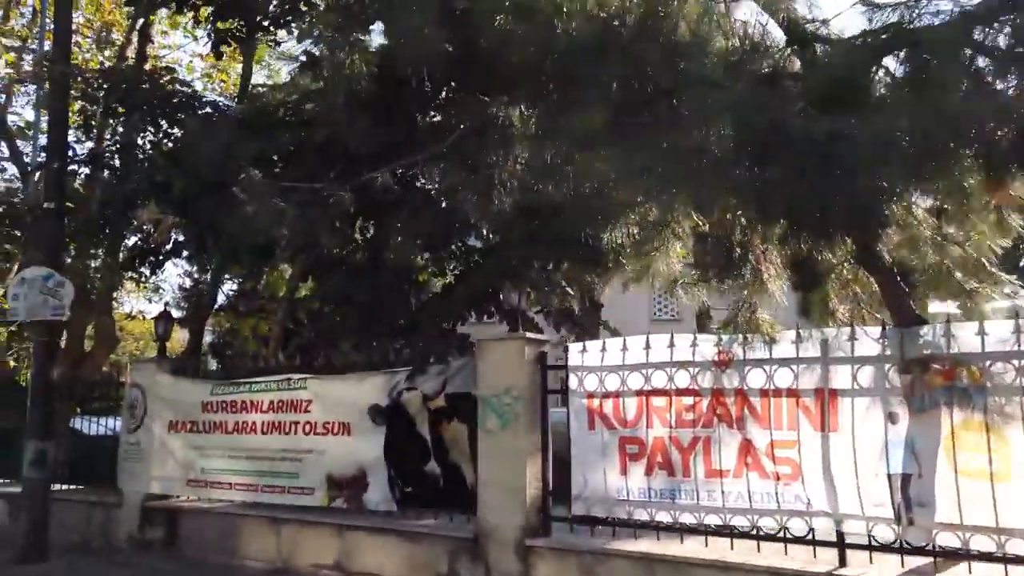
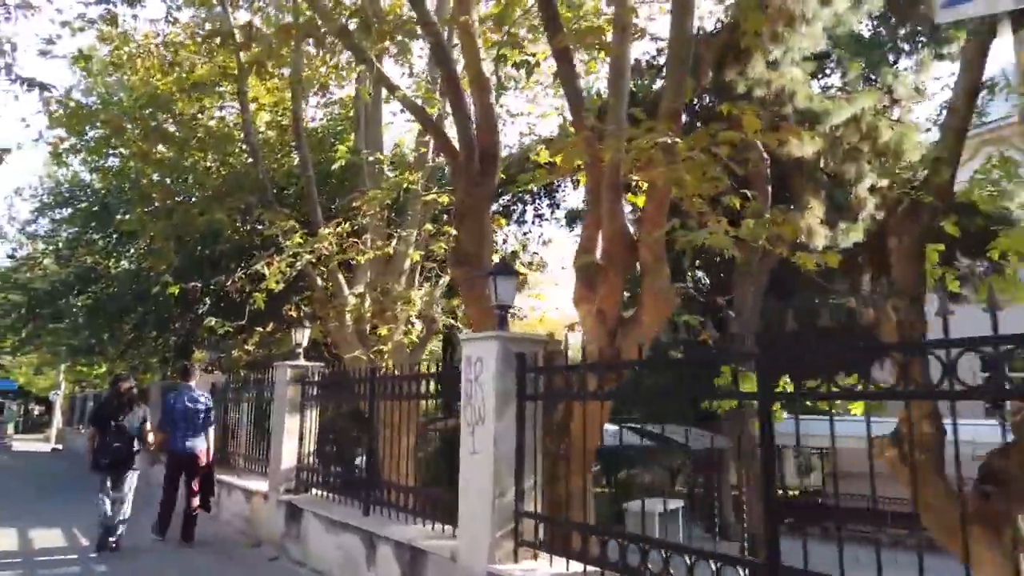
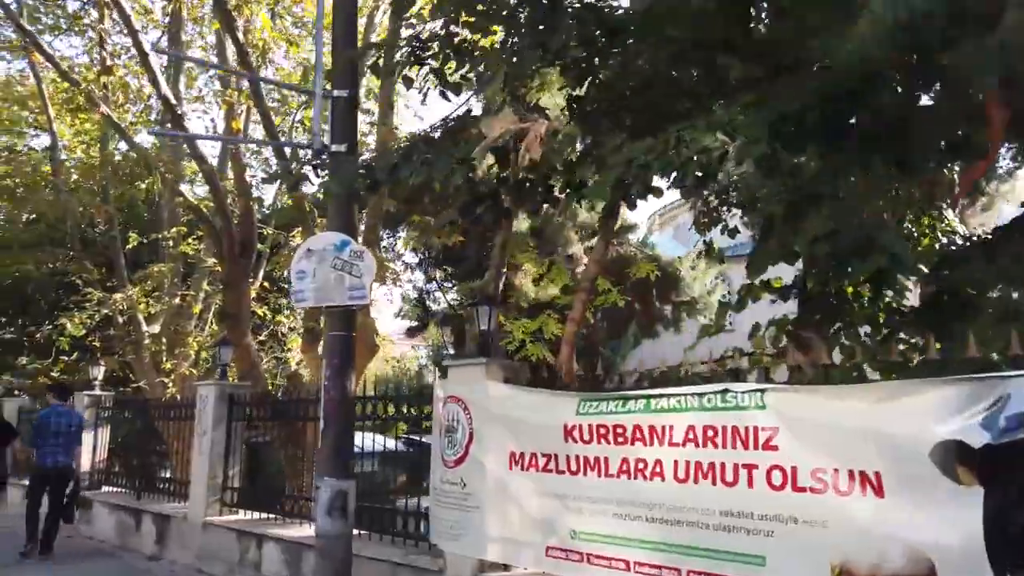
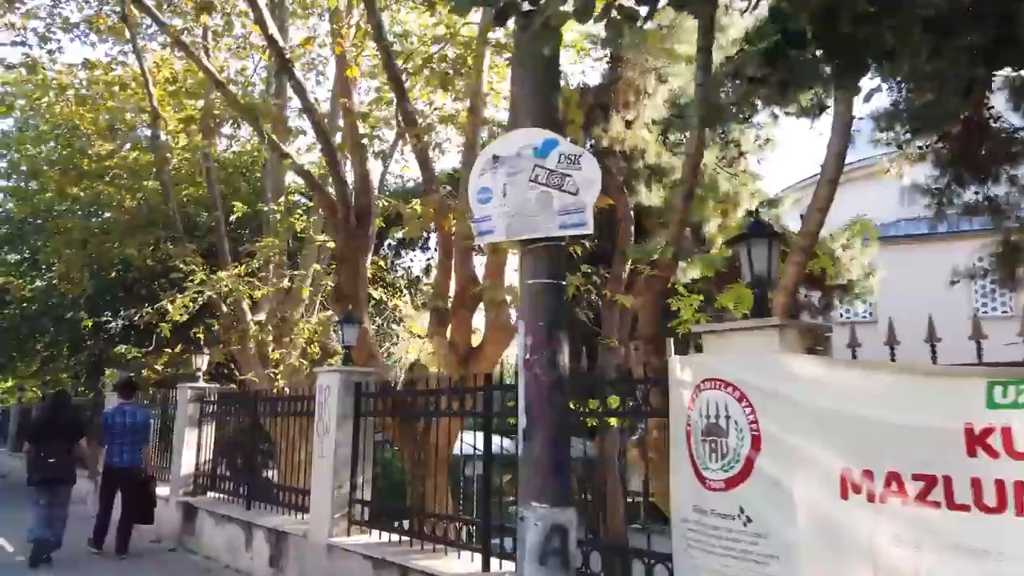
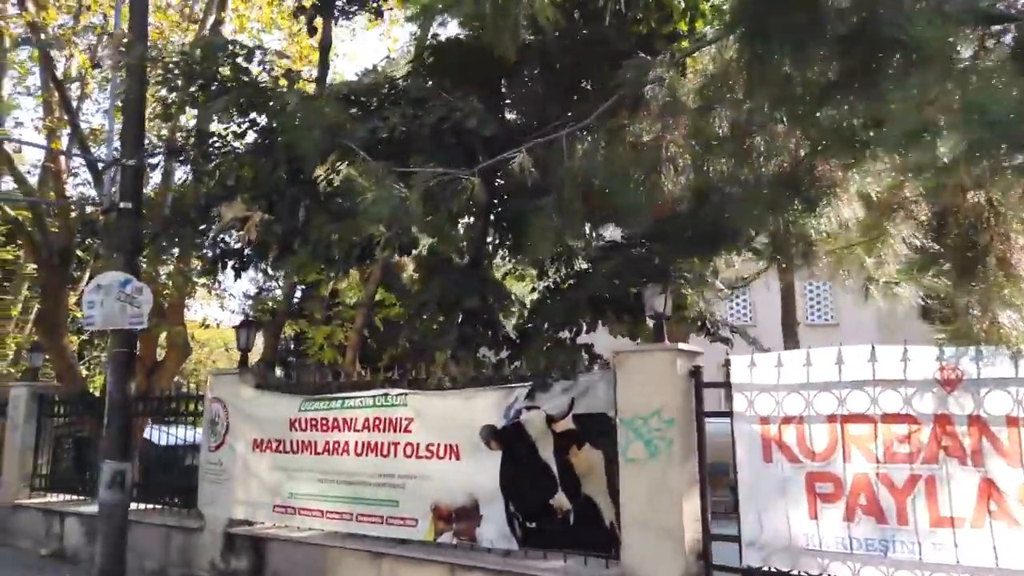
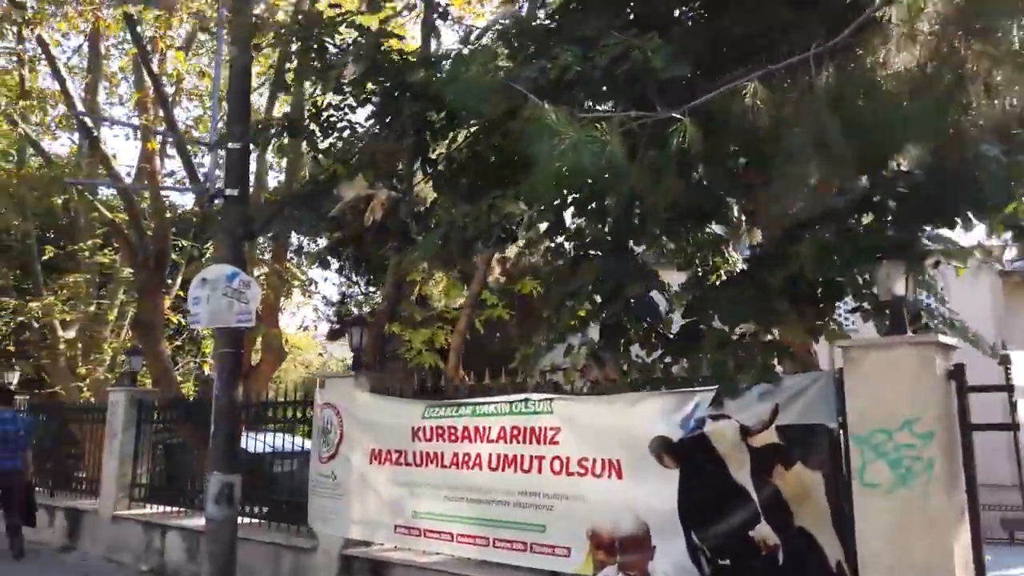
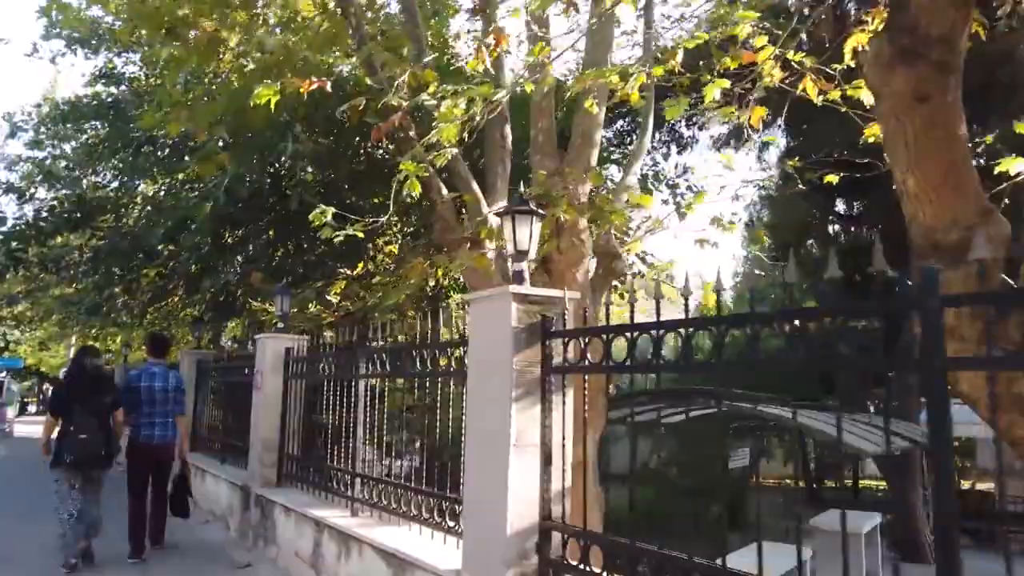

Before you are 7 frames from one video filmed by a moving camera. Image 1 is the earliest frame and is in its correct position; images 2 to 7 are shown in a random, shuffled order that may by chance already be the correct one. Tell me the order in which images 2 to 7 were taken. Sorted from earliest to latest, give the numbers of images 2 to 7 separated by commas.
5, 6, 3, 4, 2, 7
